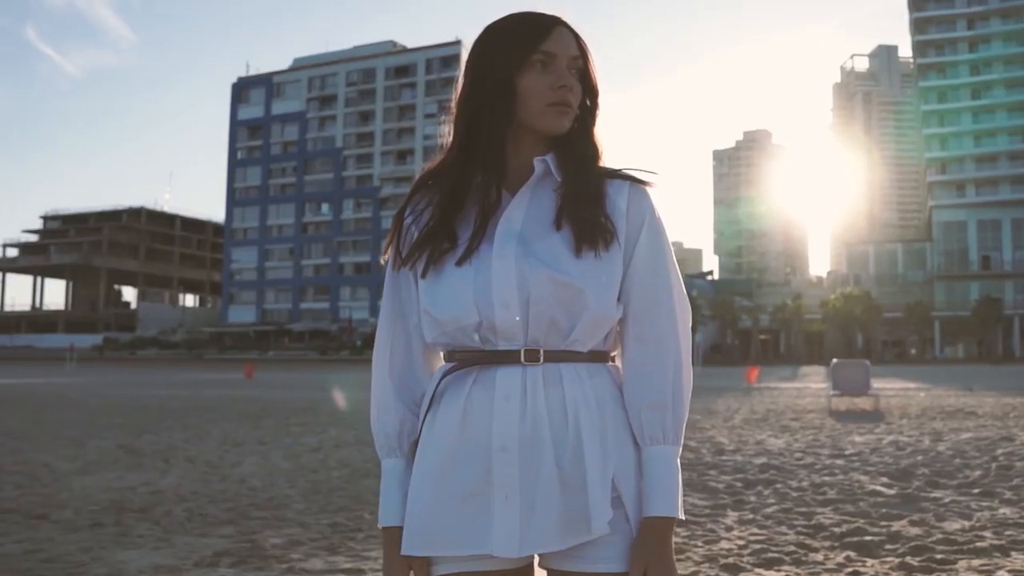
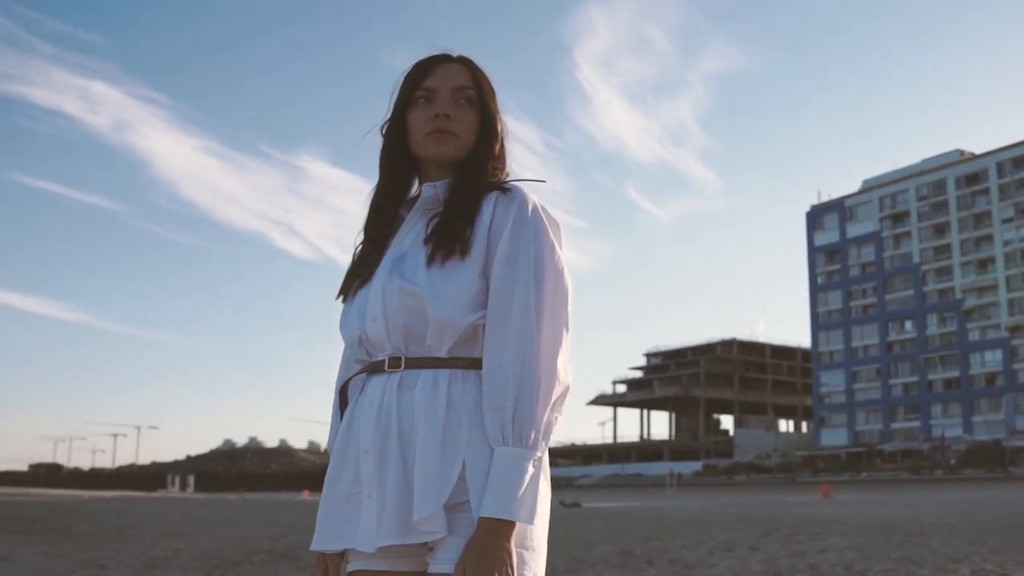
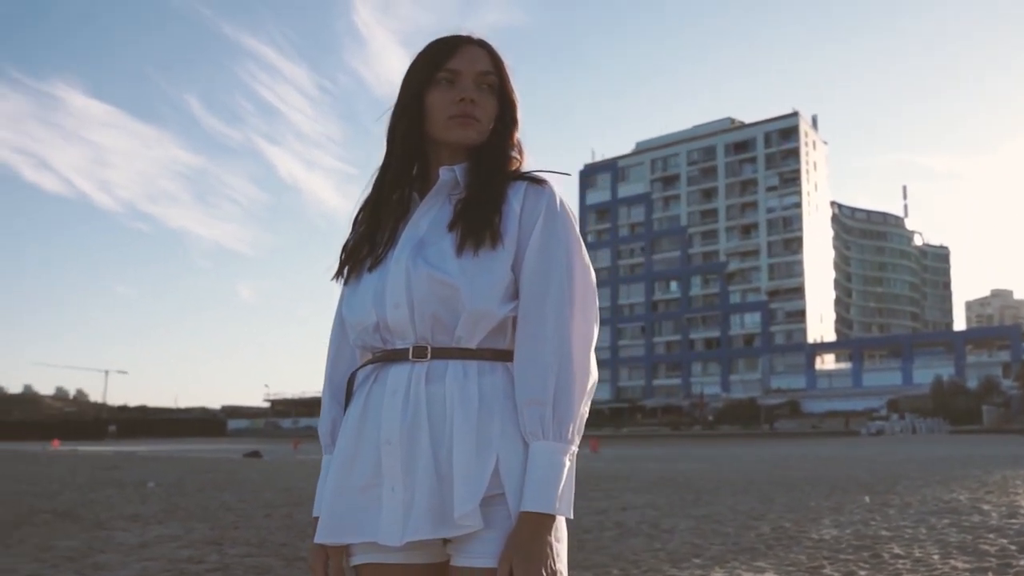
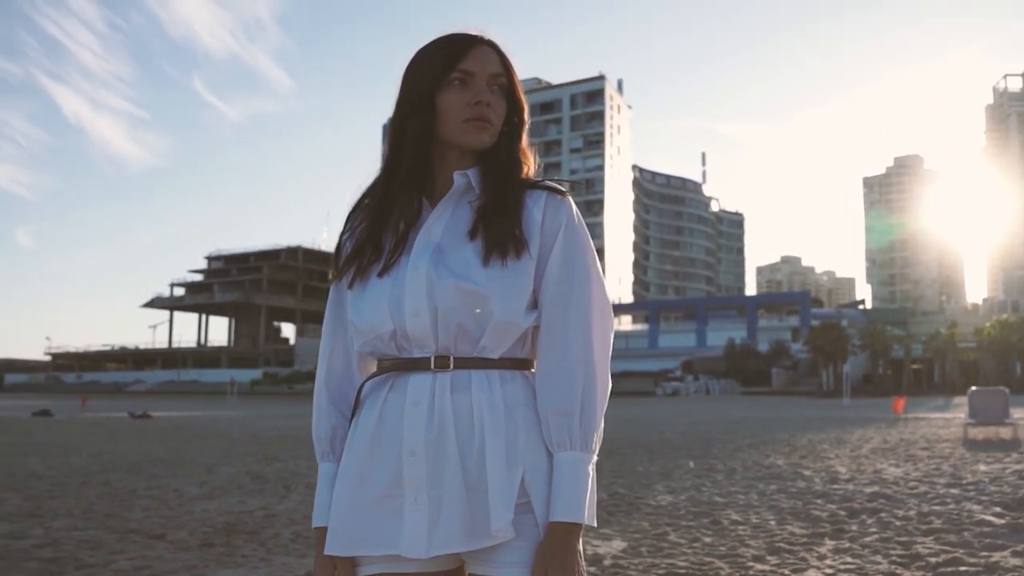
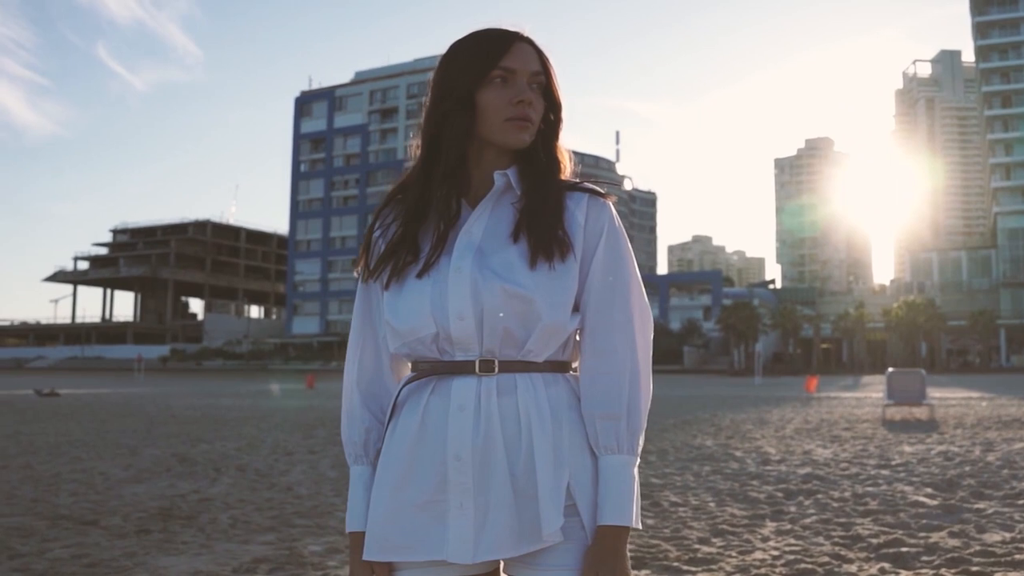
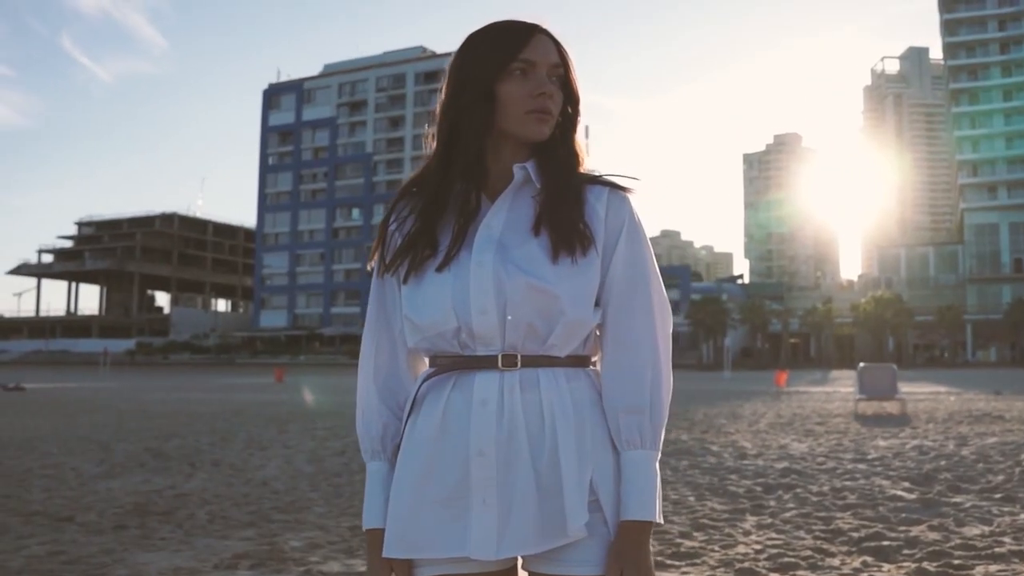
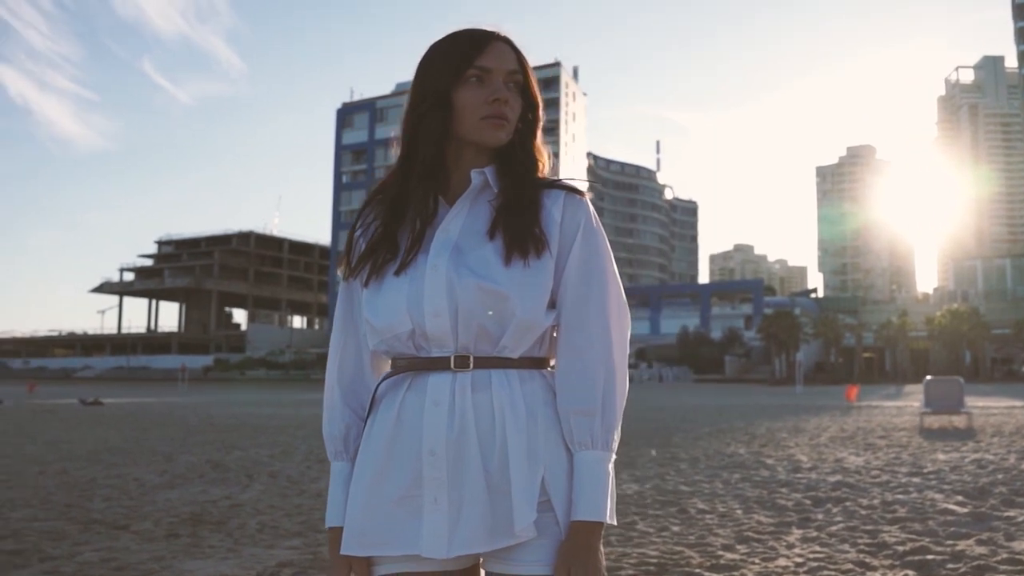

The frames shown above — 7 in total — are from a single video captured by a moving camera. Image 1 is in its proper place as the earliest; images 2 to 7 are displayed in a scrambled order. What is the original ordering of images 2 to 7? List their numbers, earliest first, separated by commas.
6, 5, 7, 4, 3, 2
